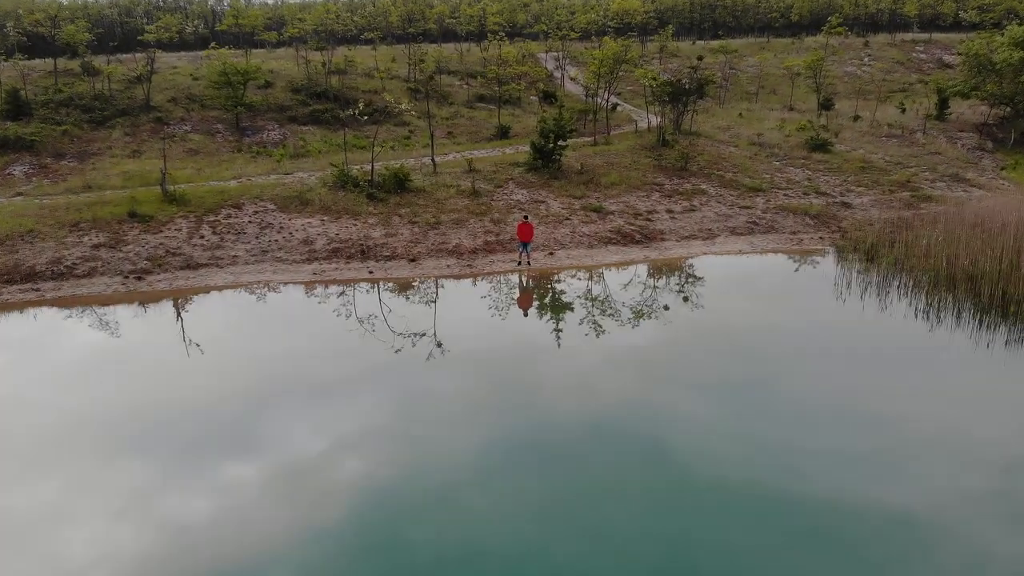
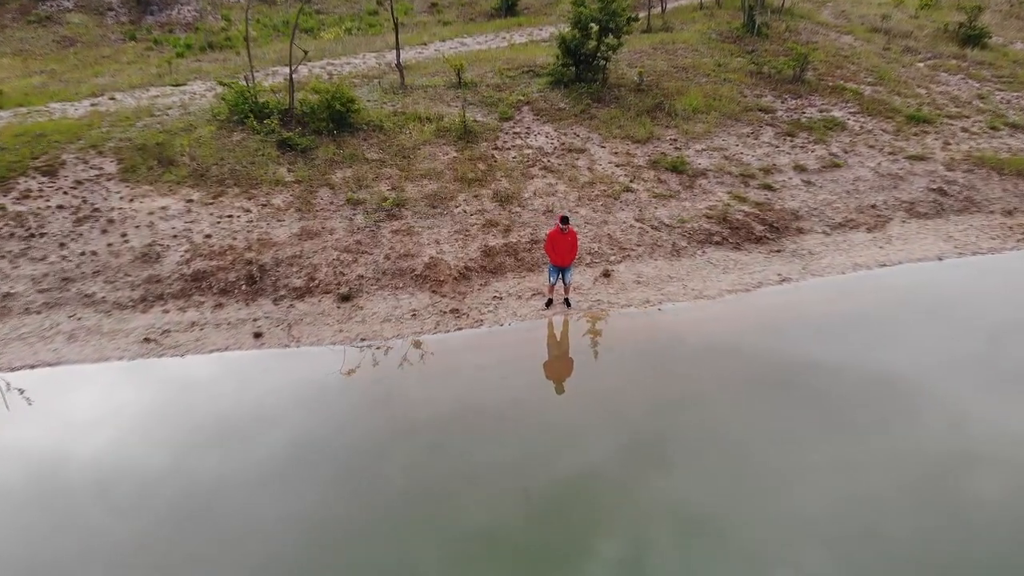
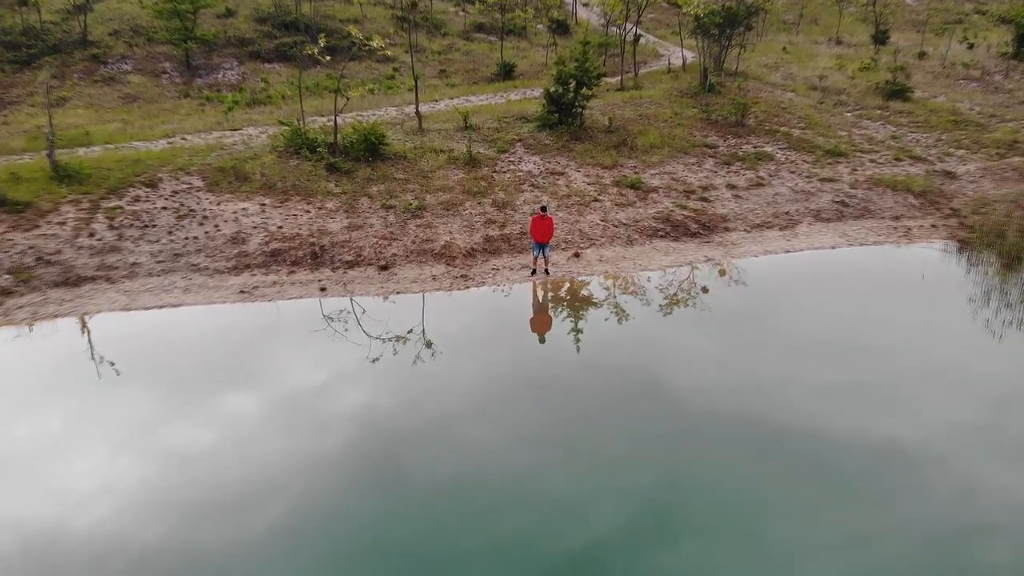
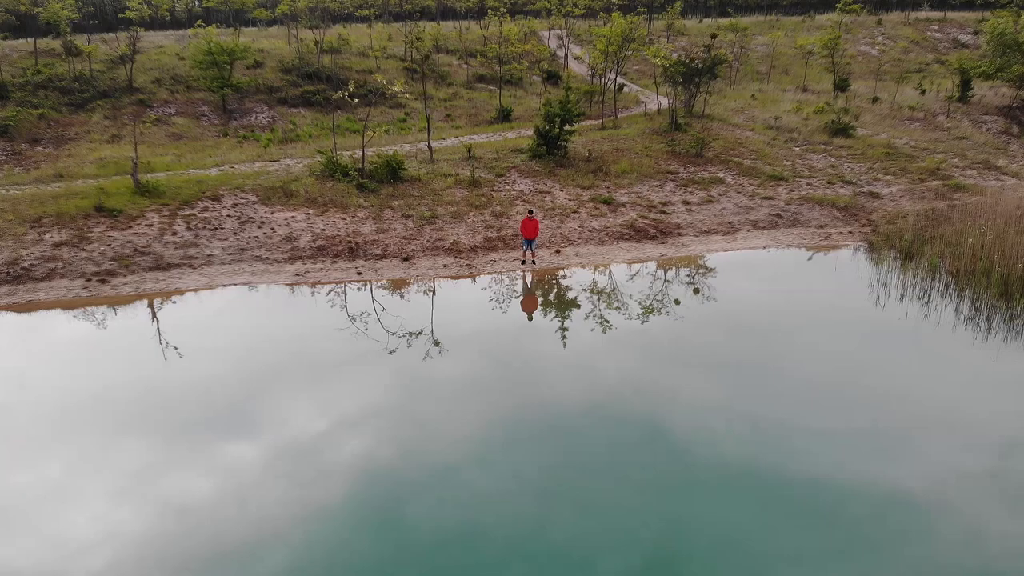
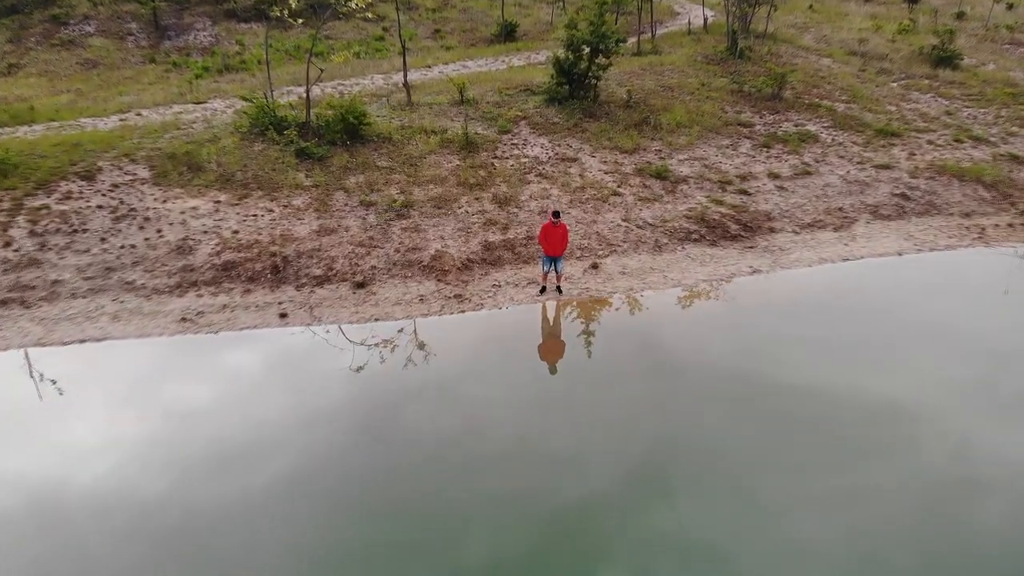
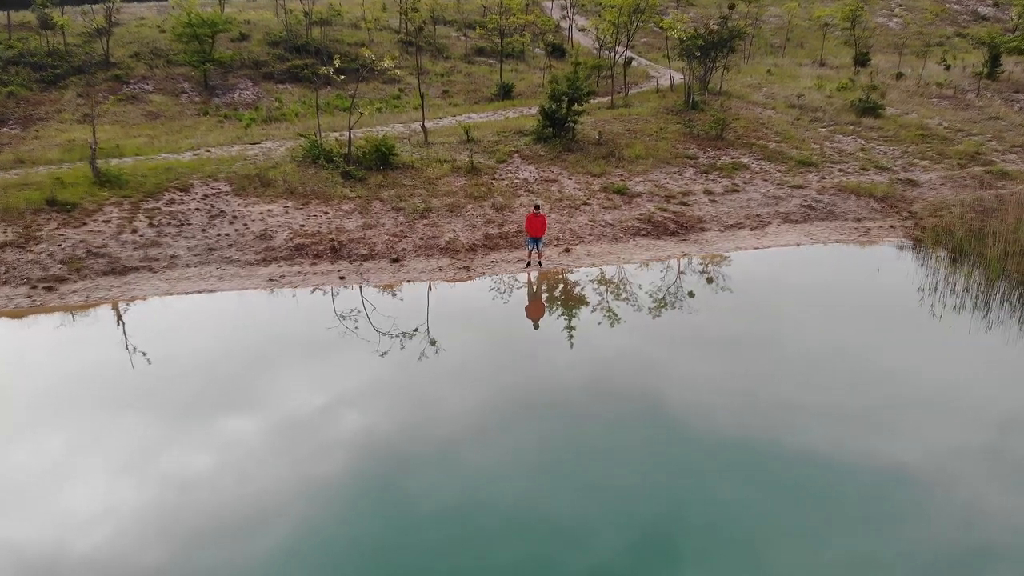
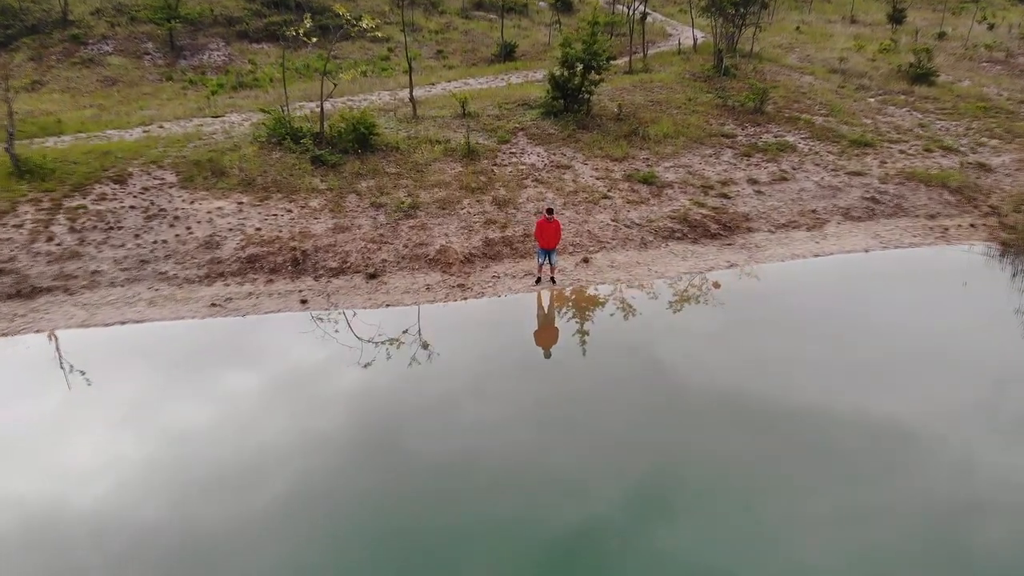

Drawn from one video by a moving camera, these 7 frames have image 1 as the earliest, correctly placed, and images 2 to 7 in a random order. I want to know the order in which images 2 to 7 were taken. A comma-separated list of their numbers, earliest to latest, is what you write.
4, 6, 3, 7, 5, 2
